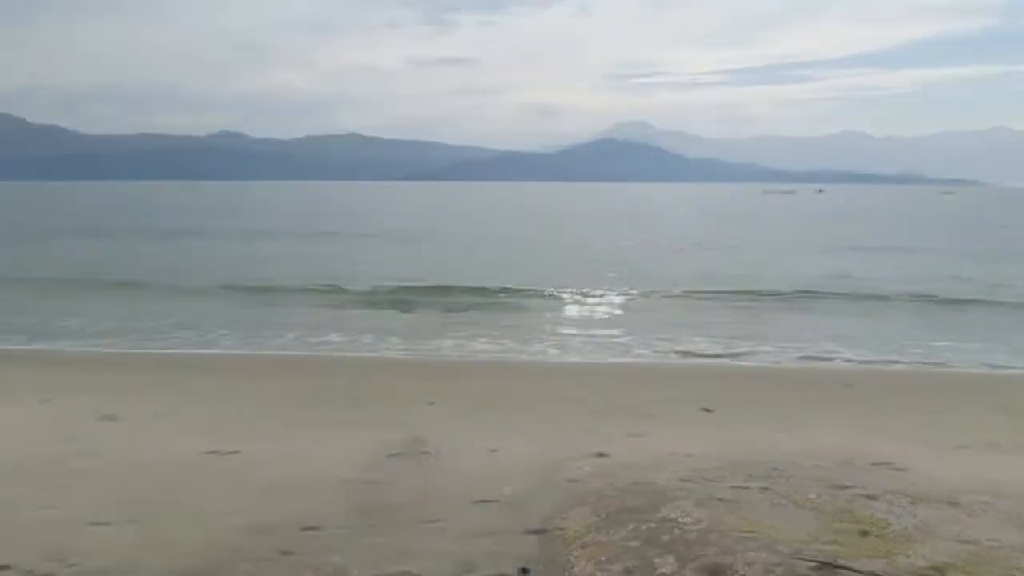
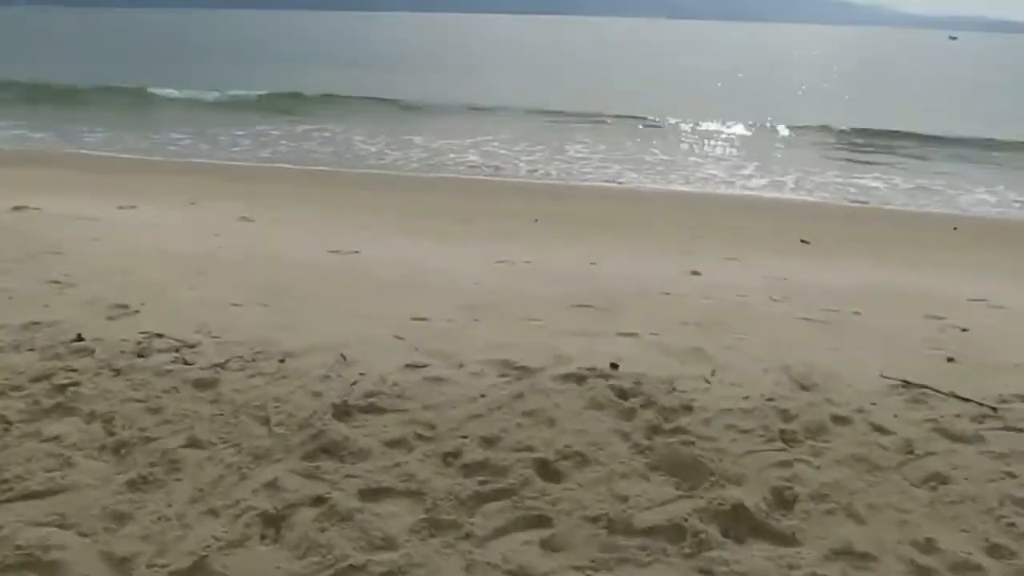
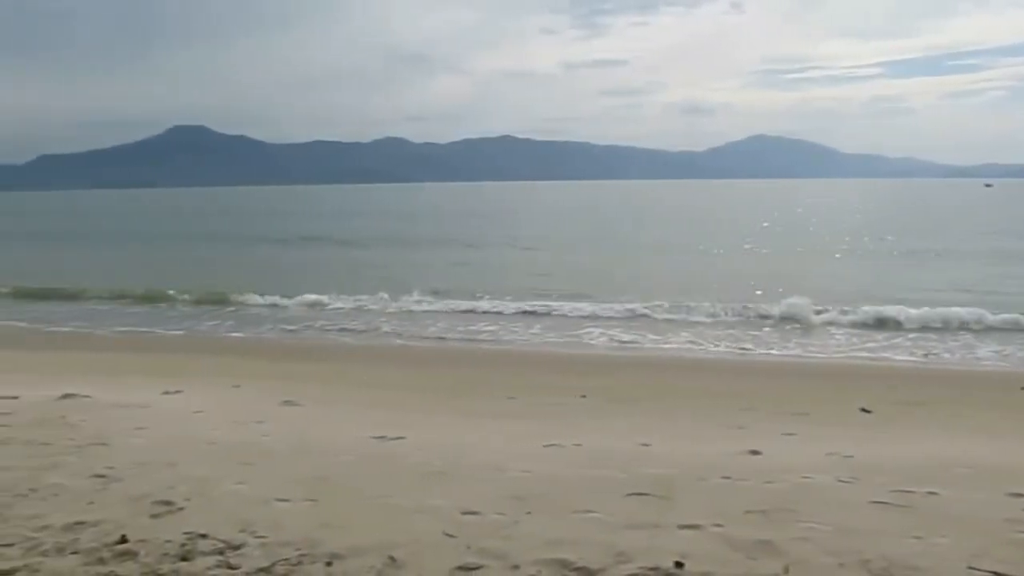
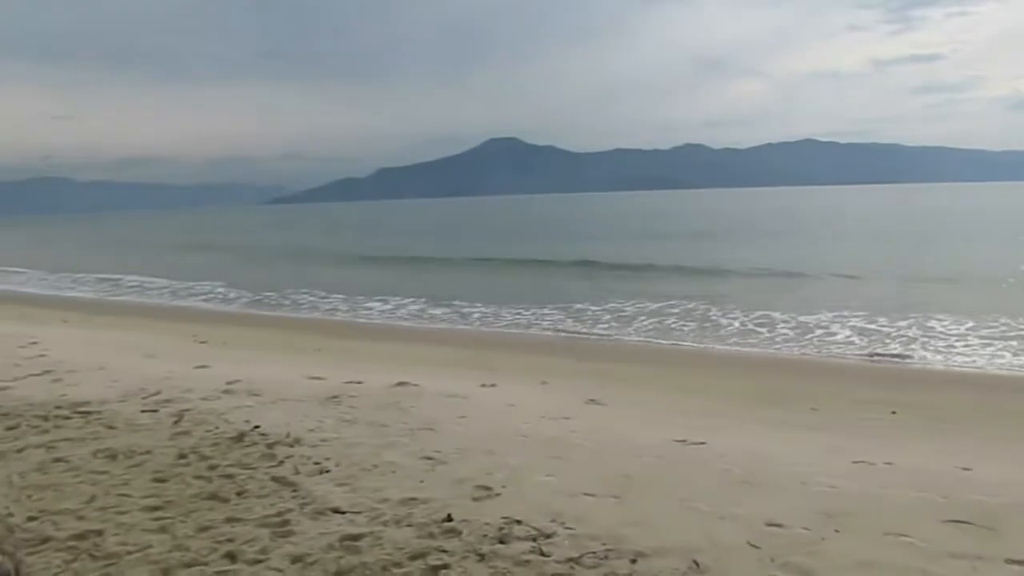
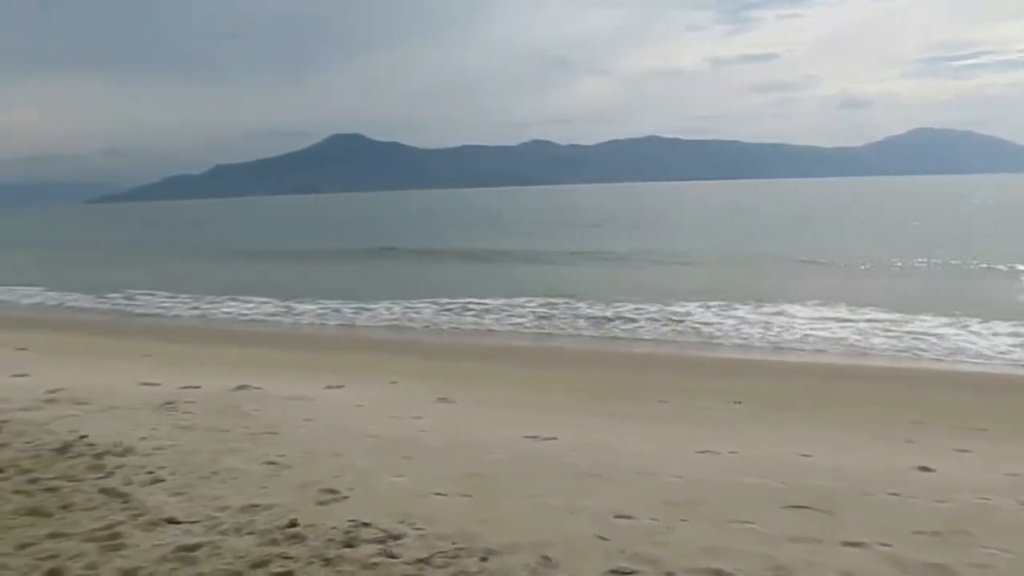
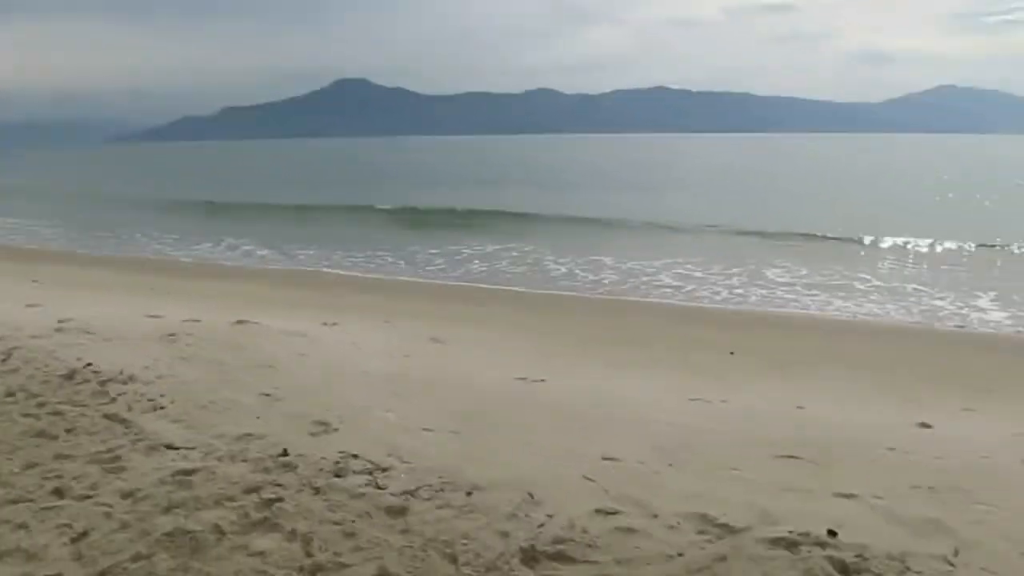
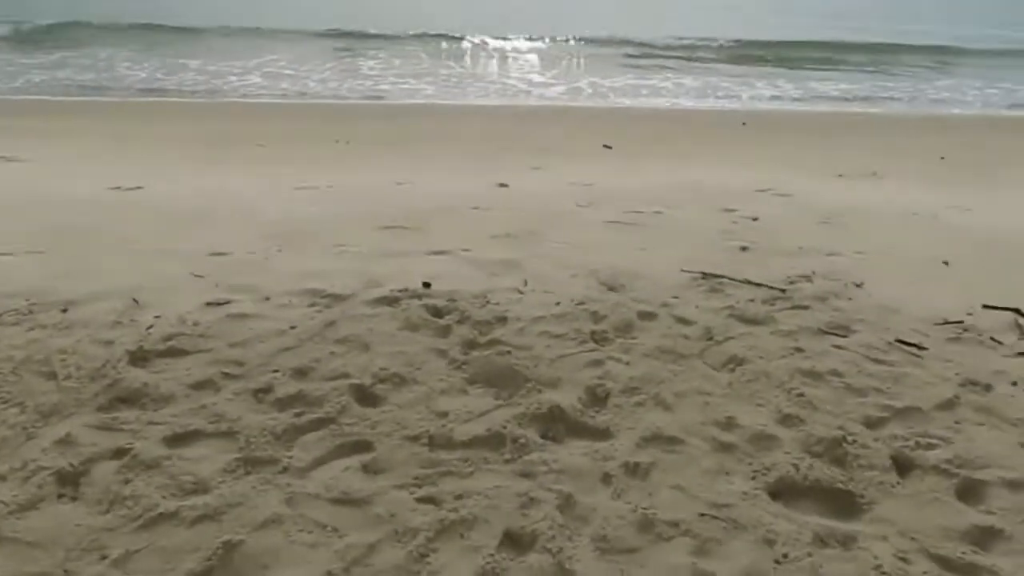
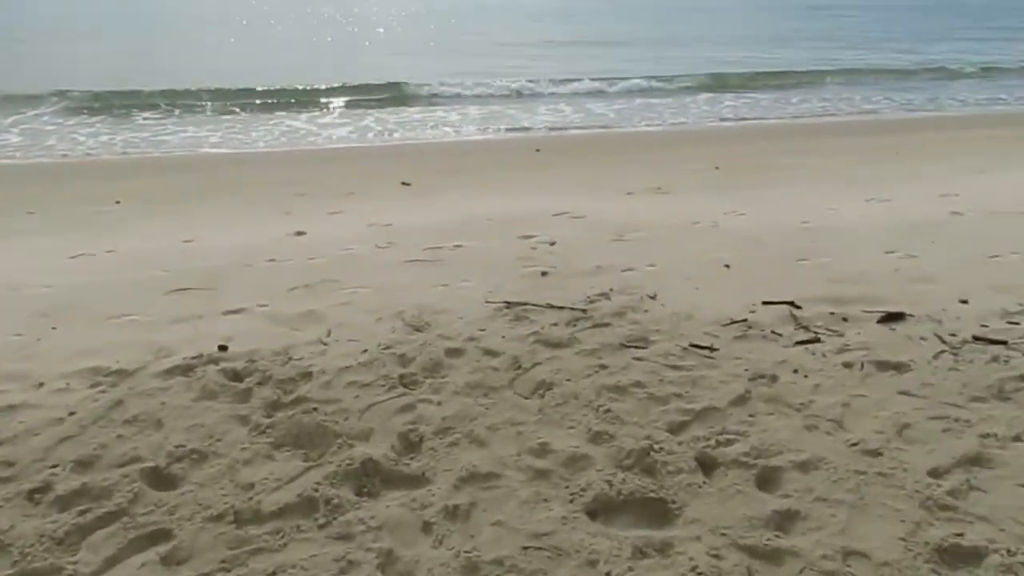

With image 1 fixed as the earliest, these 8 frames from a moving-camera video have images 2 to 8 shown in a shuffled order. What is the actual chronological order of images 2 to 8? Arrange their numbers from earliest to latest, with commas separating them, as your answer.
3, 5, 4, 6, 2, 7, 8
